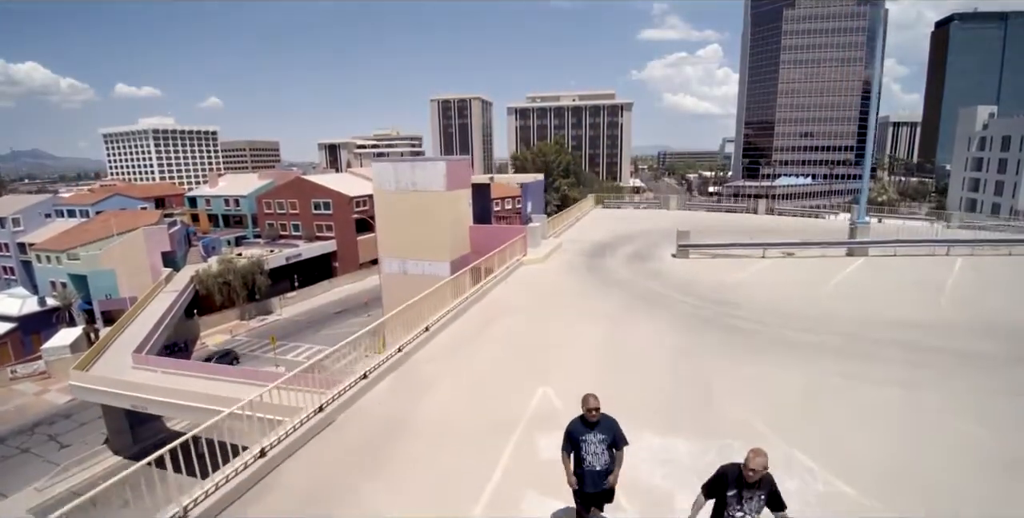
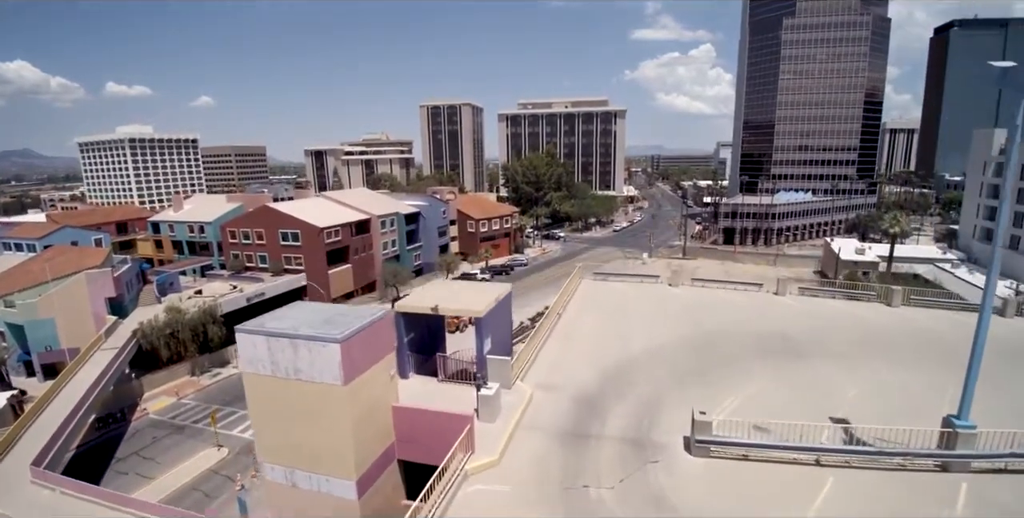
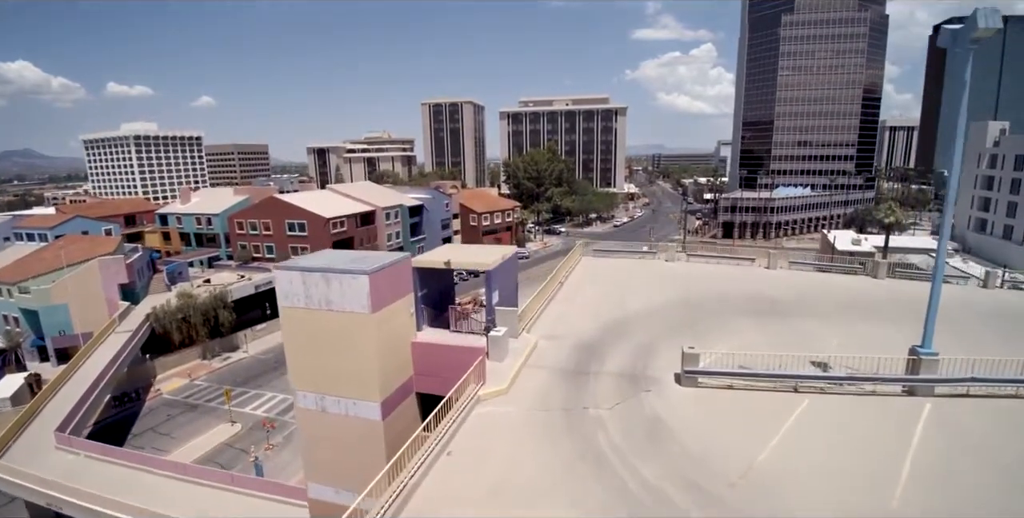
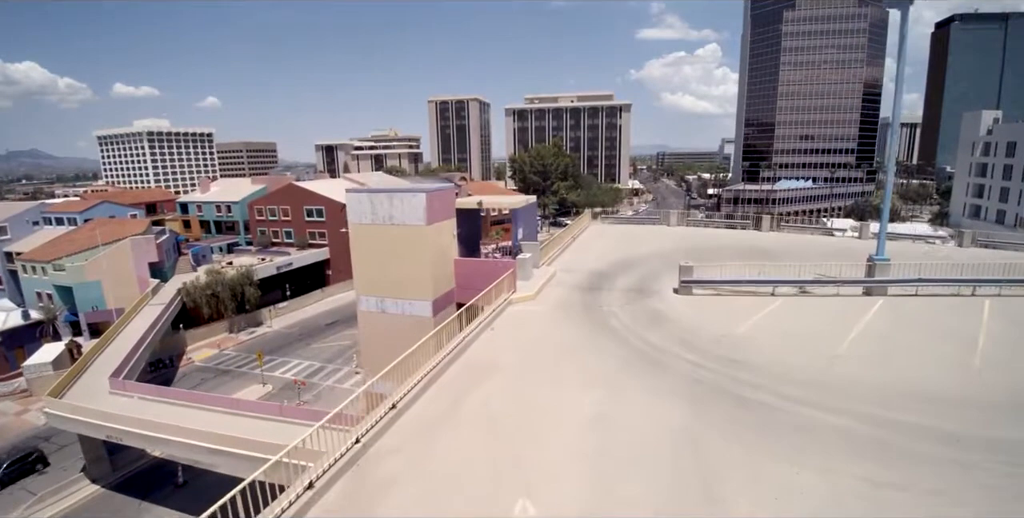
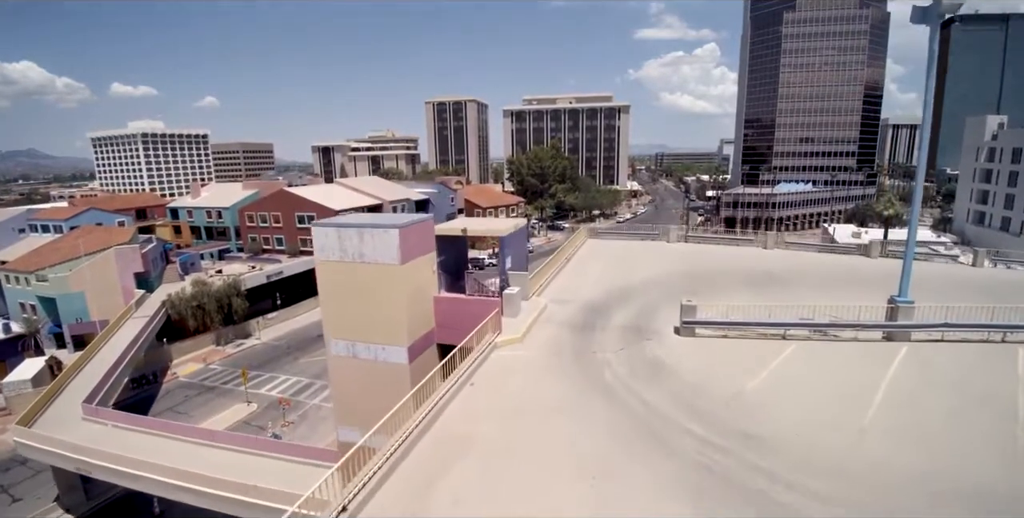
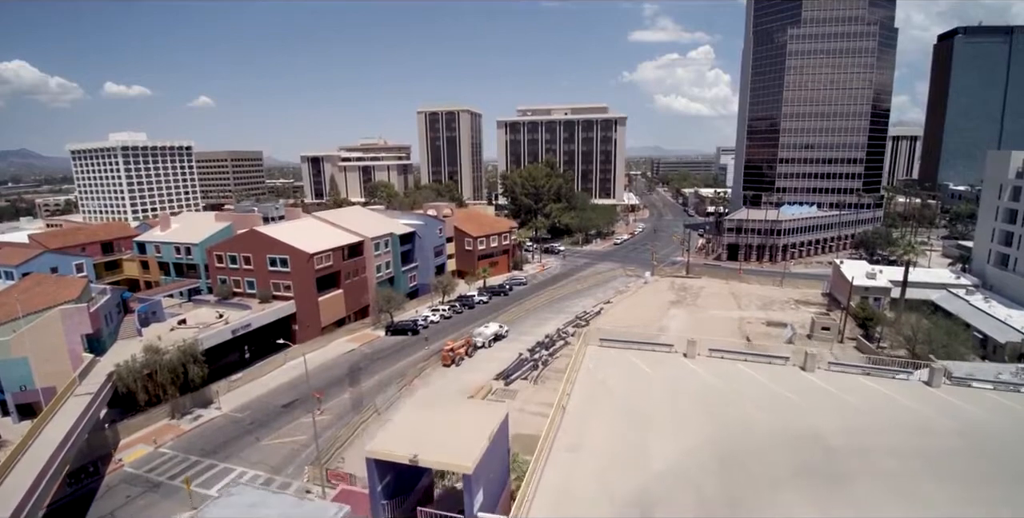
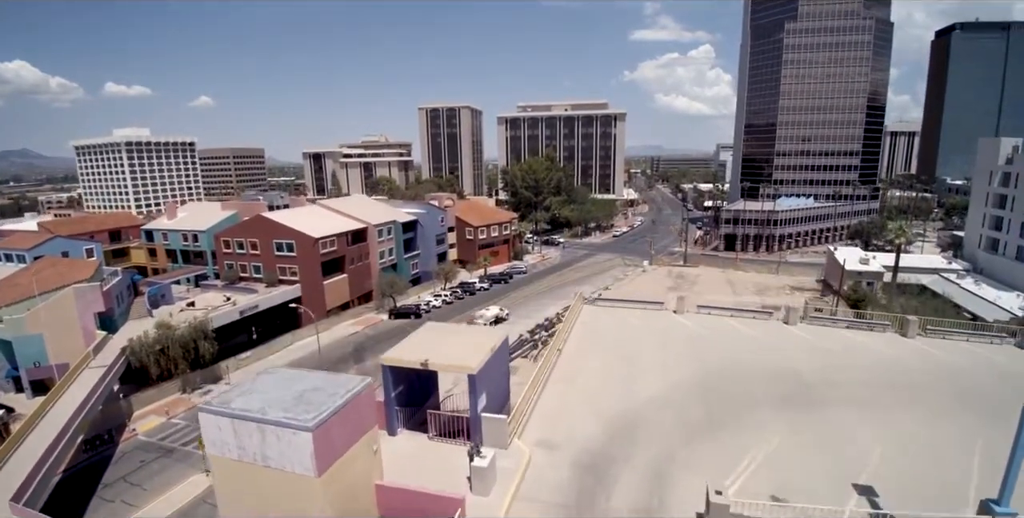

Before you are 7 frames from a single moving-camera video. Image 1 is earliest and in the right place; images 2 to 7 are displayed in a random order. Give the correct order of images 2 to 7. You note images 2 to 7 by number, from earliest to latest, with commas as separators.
4, 5, 3, 2, 7, 6
